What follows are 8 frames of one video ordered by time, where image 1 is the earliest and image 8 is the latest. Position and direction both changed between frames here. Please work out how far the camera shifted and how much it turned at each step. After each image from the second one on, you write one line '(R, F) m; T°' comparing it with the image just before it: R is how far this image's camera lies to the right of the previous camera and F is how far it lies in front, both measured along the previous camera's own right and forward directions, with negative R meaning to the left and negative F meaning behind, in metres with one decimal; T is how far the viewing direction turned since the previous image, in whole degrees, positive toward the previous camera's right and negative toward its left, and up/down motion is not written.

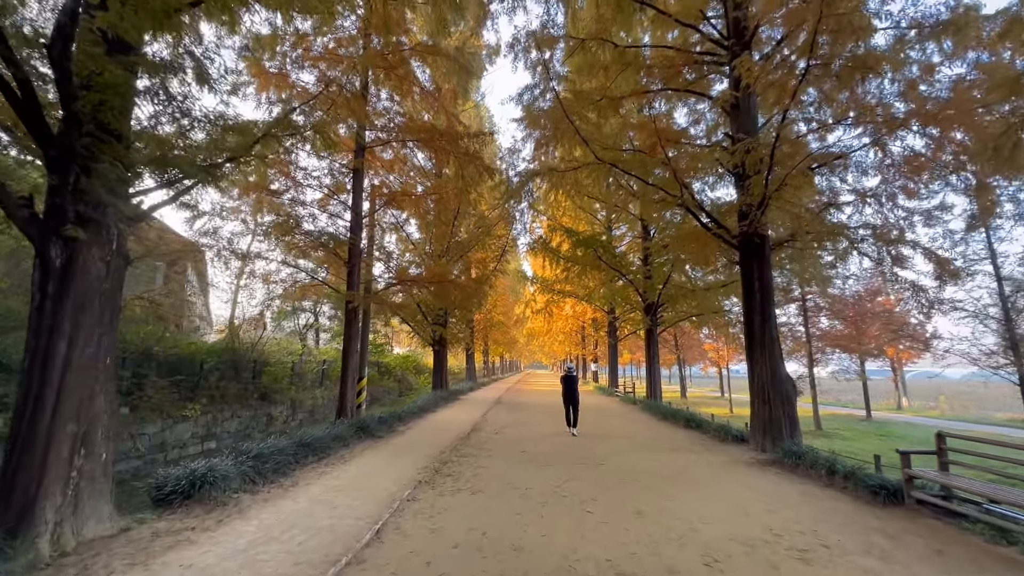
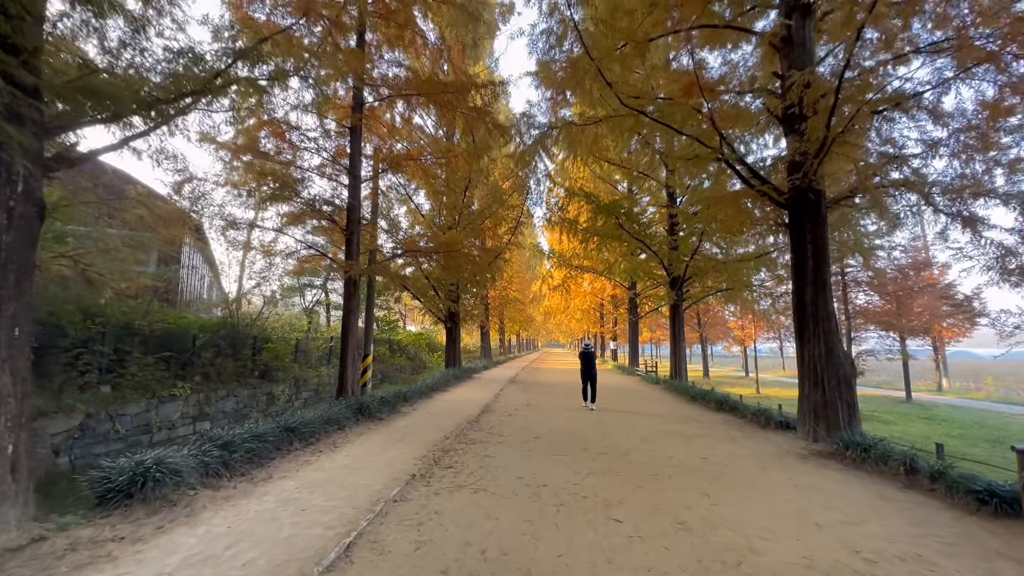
(+0.1, +0.9) m; -2°
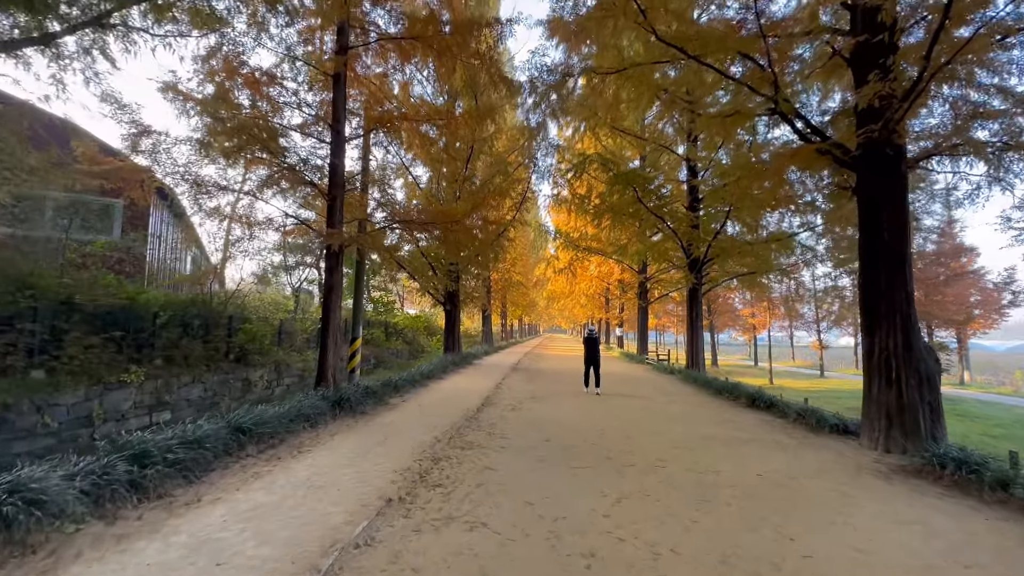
(-0.1, +1.1) m; 0°
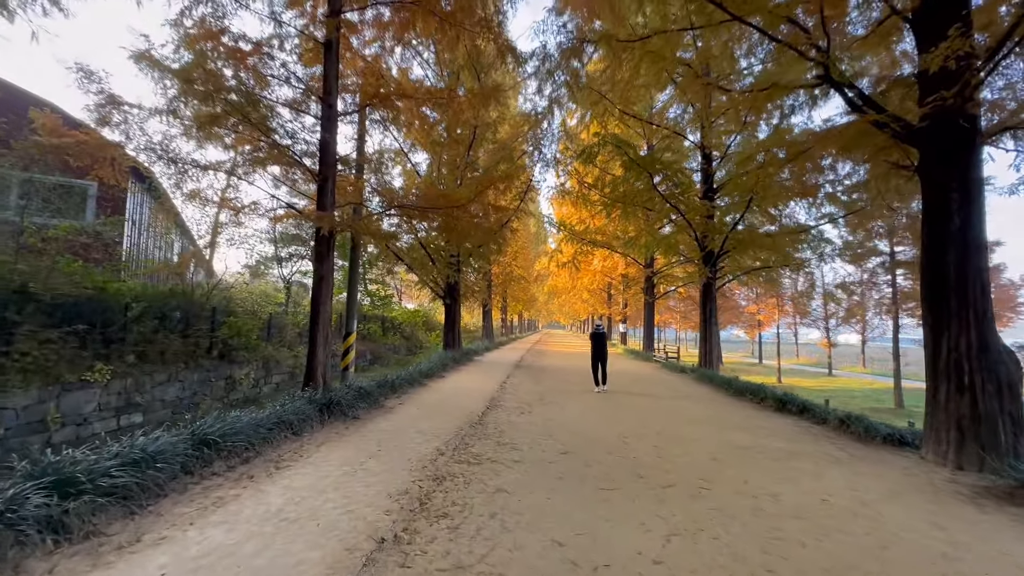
(-0.2, +0.7) m; 0°
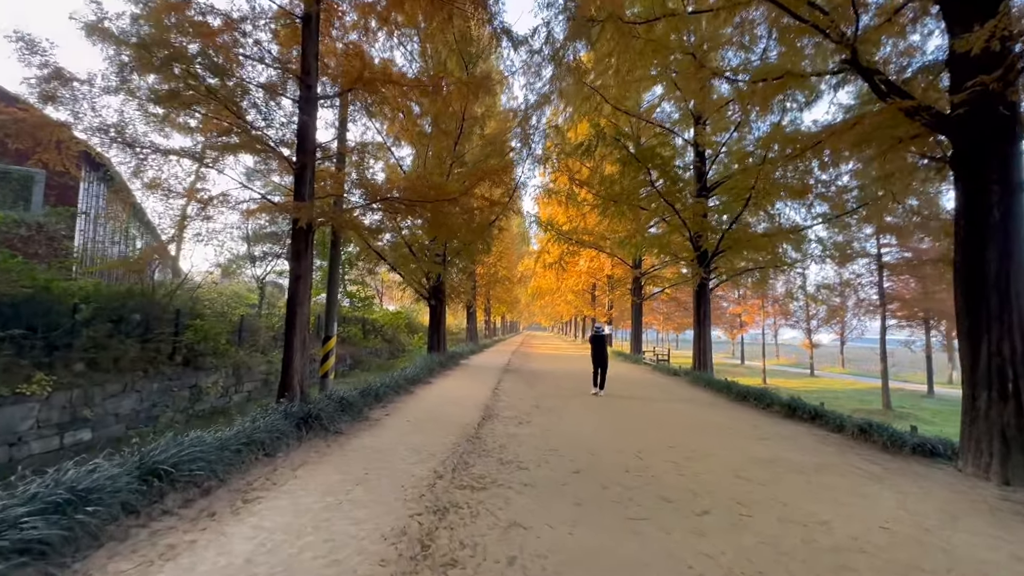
(-0.2, +0.5) m; +3°
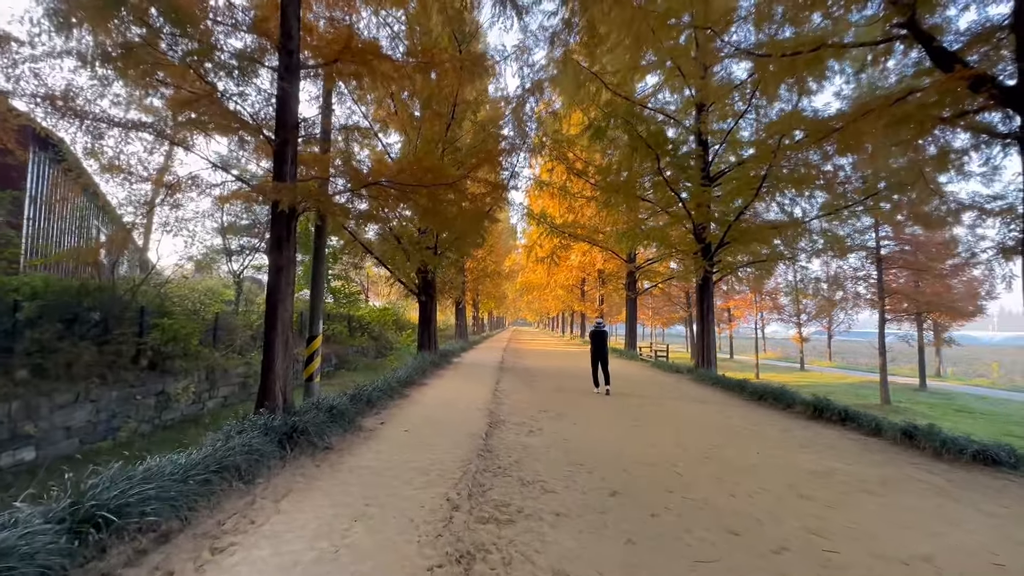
(-0.3, +0.6) m; +2°
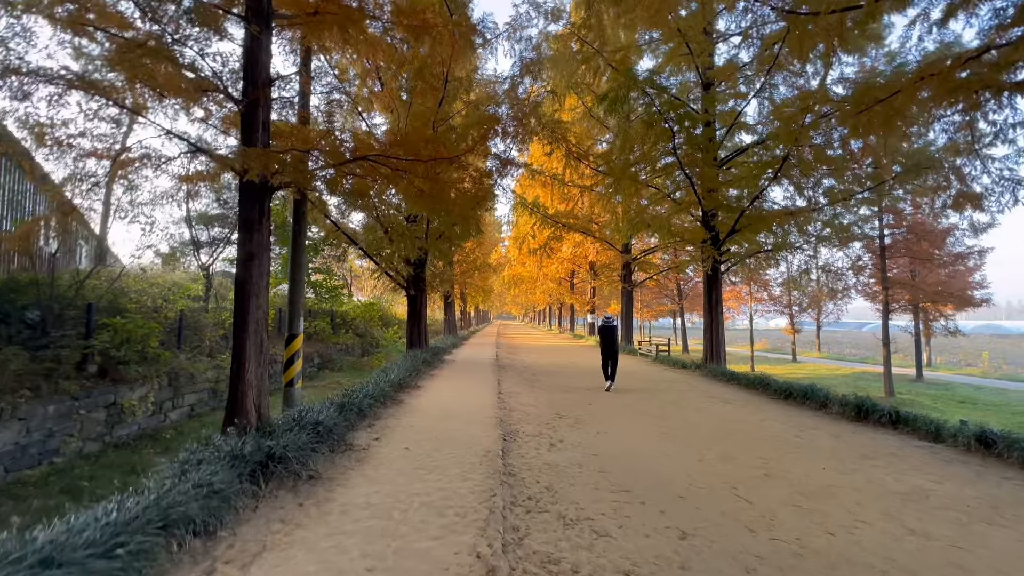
(-0.4, +0.8) m; +2°
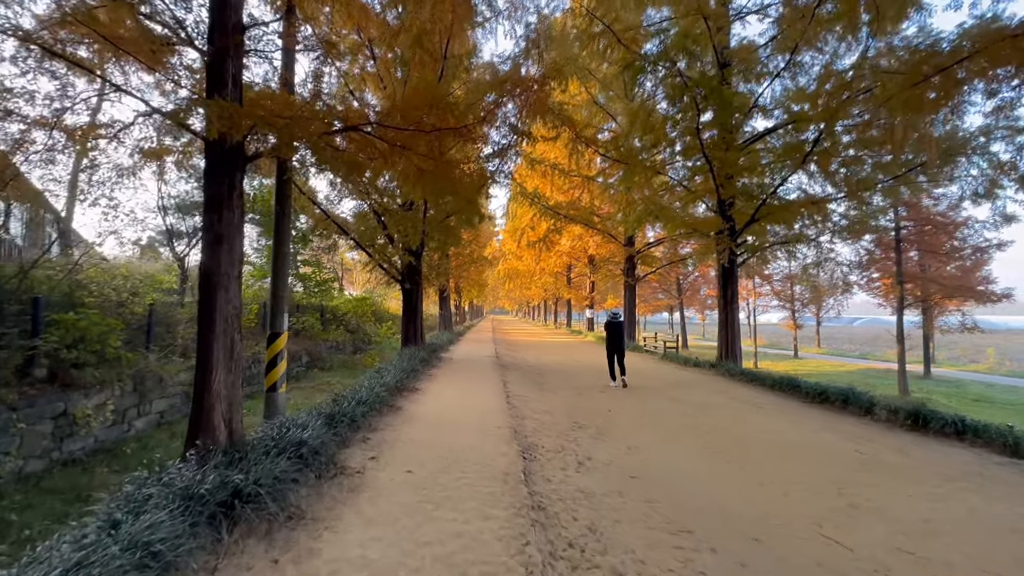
(-0.3, +0.7) m; +1°
